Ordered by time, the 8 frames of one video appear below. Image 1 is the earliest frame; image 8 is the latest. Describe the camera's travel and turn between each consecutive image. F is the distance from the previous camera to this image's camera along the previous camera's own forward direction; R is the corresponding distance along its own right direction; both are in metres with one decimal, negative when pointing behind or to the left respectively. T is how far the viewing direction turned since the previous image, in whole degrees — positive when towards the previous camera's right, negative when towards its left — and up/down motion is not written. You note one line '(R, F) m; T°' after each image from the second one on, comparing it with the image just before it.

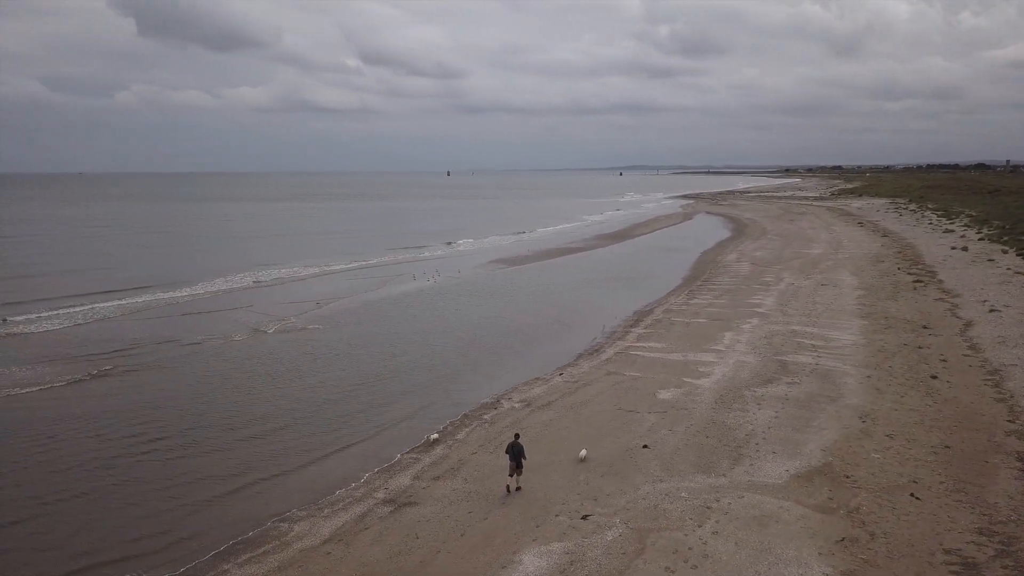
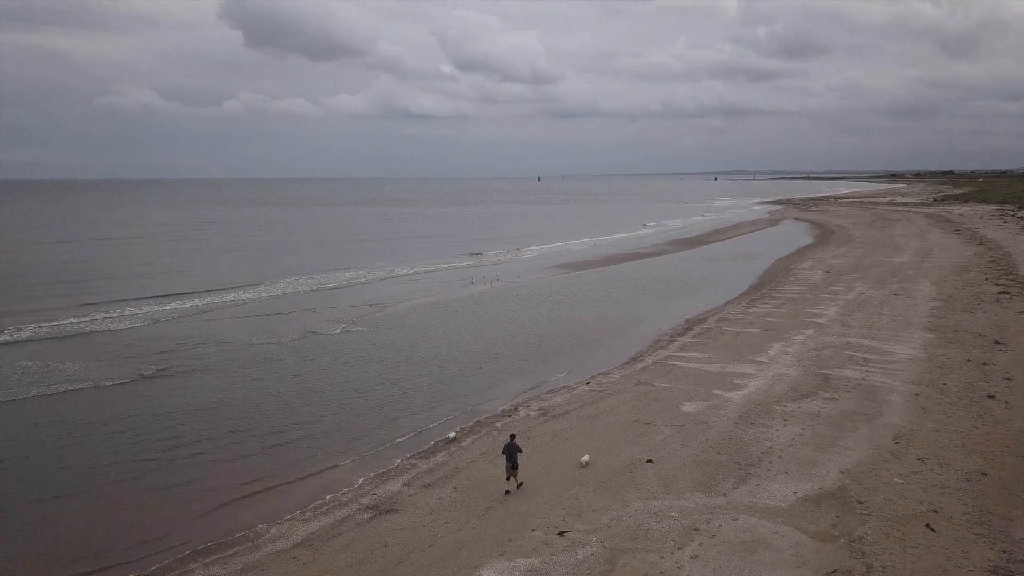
(+1.5, +0.4) m; -6°
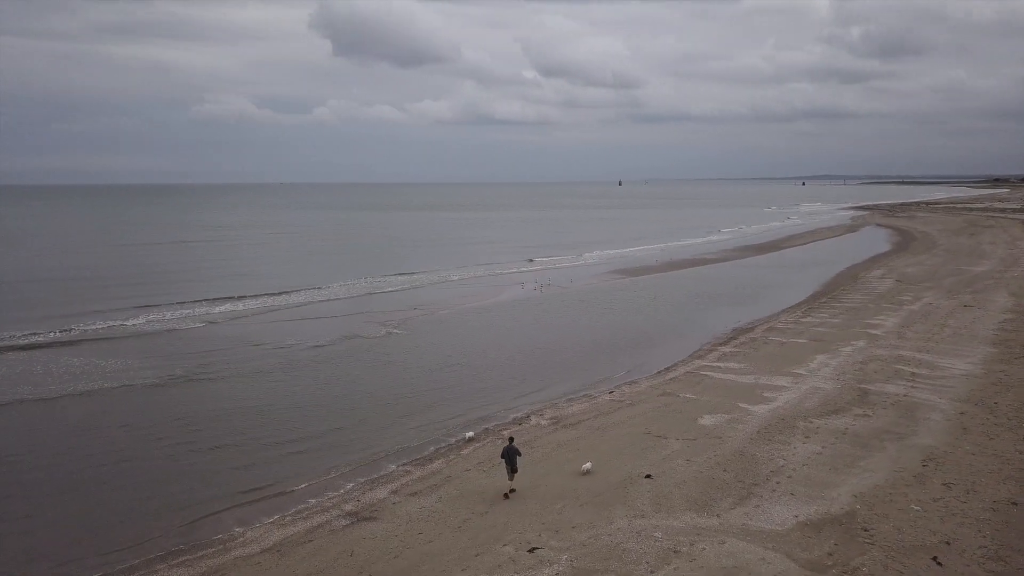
(+1.3, +0.5) m; -6°
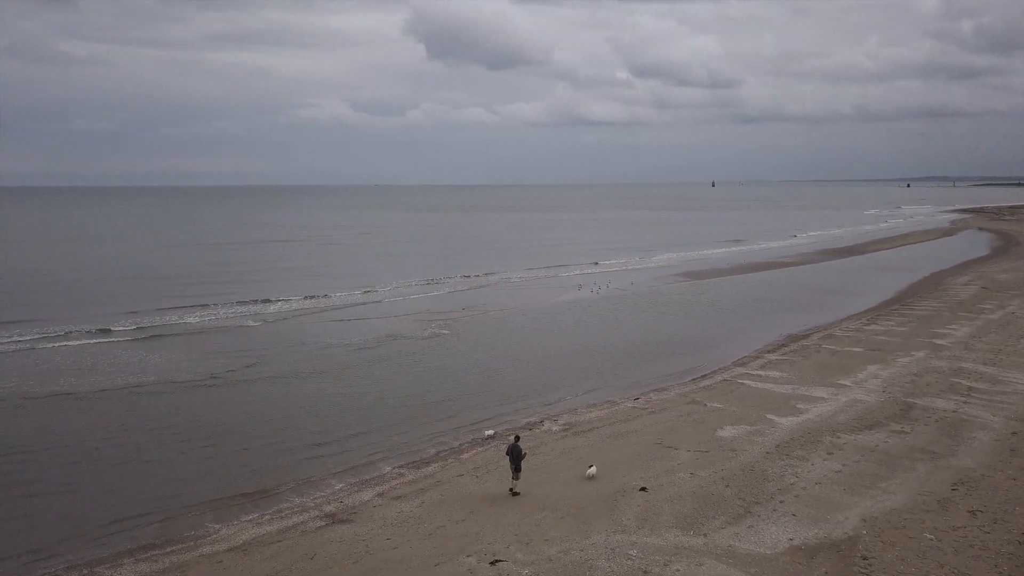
(+1.4, +0.5) m; -6°
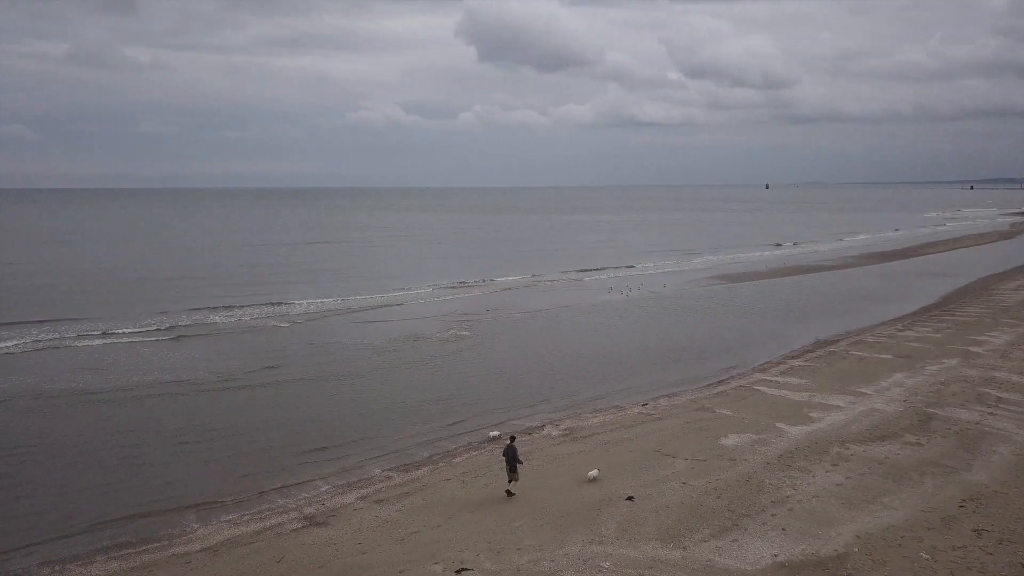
(+0.9, +0.3) m; -4°
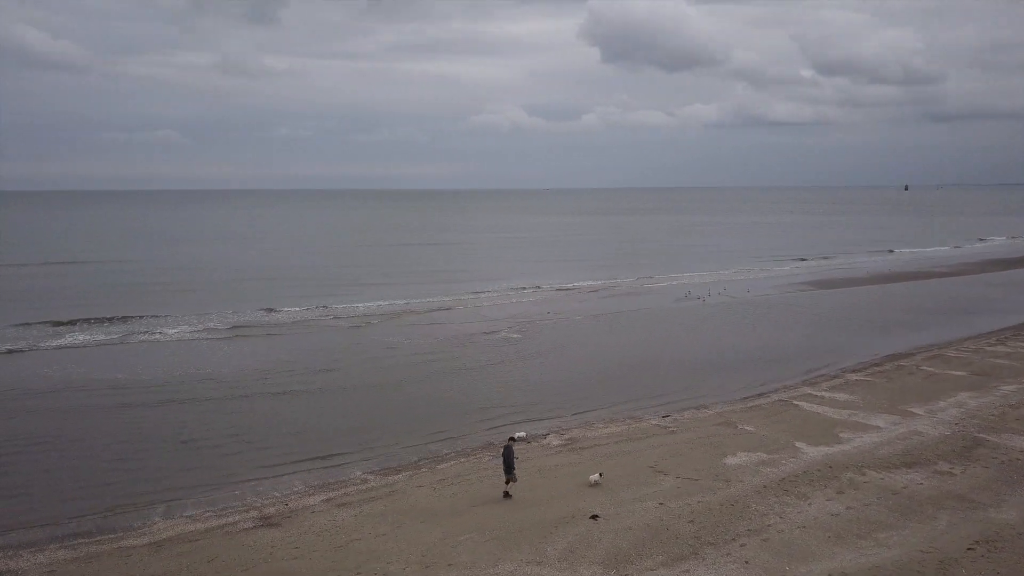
(+2.1, +0.7) m; -9°
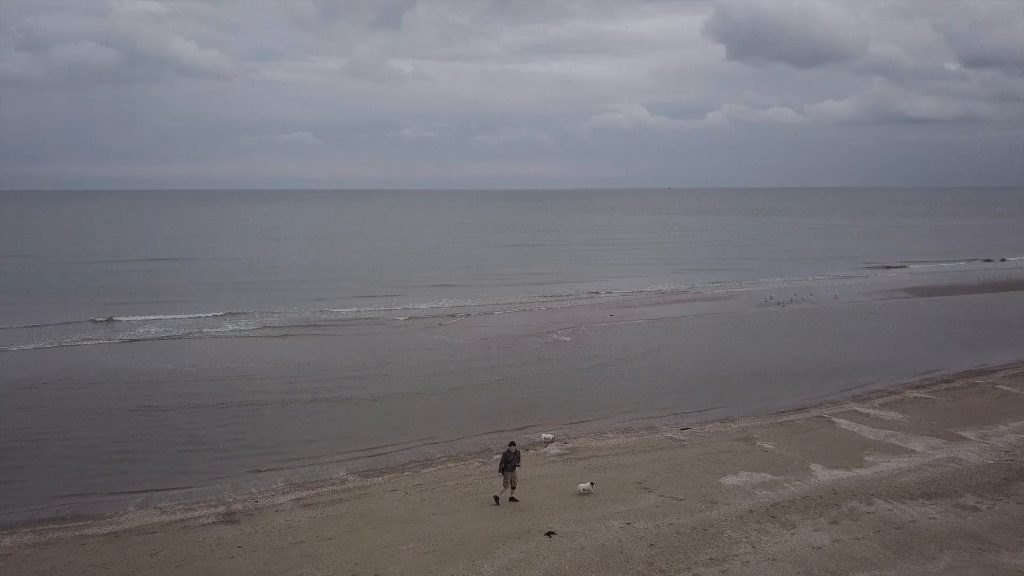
(+2.0, +0.7) m; -8°
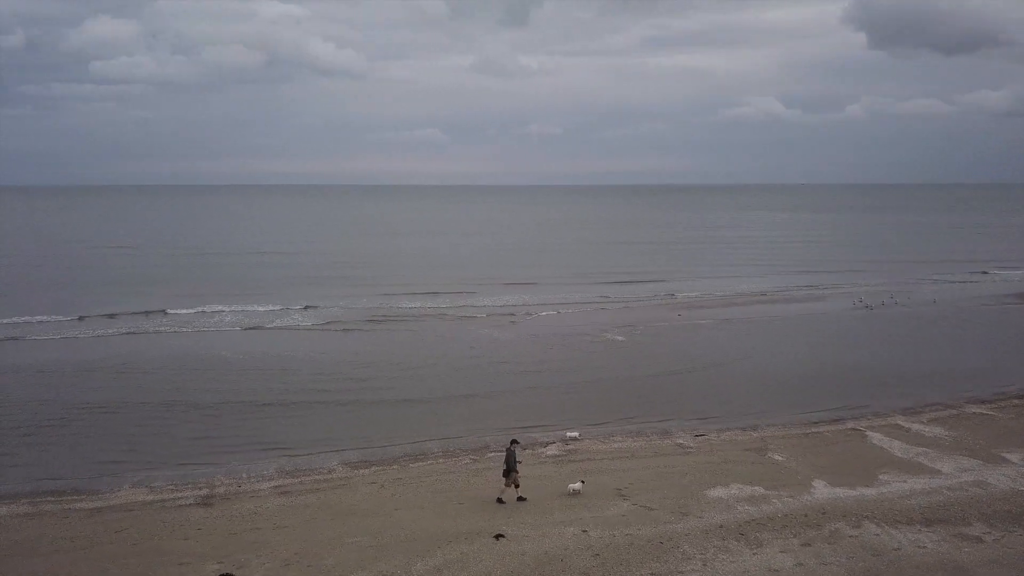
(+2.0, +0.4) m; -9°
